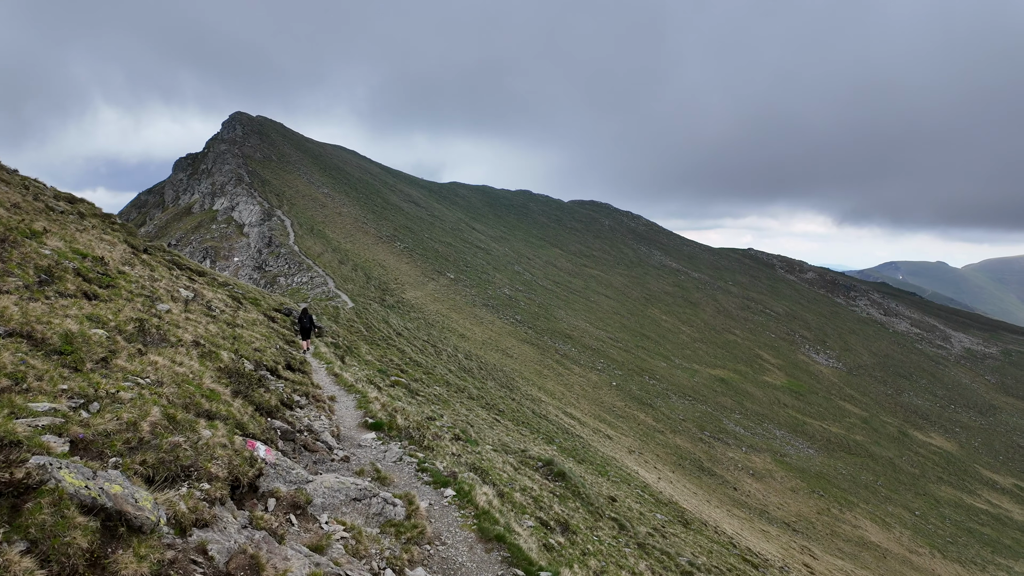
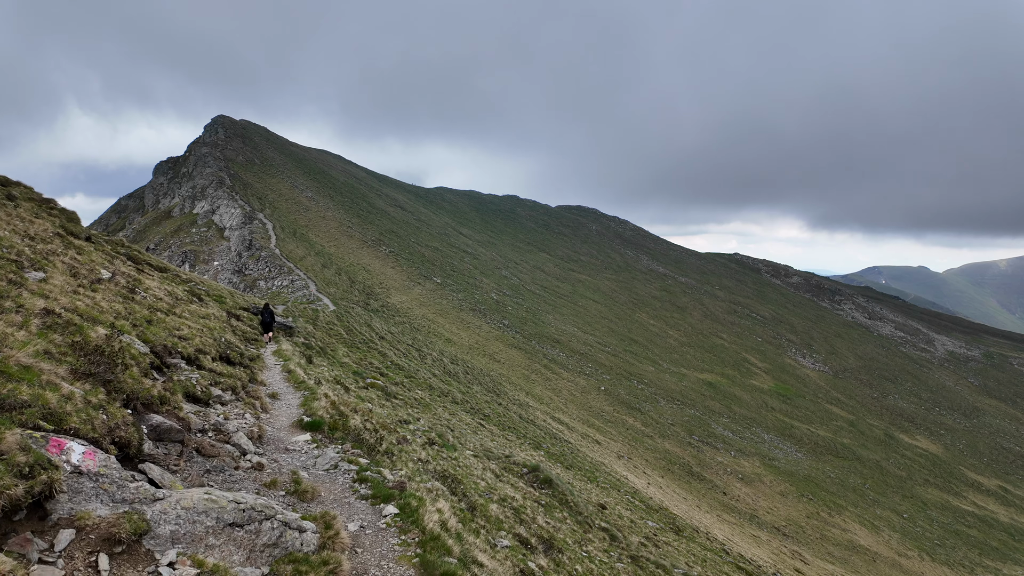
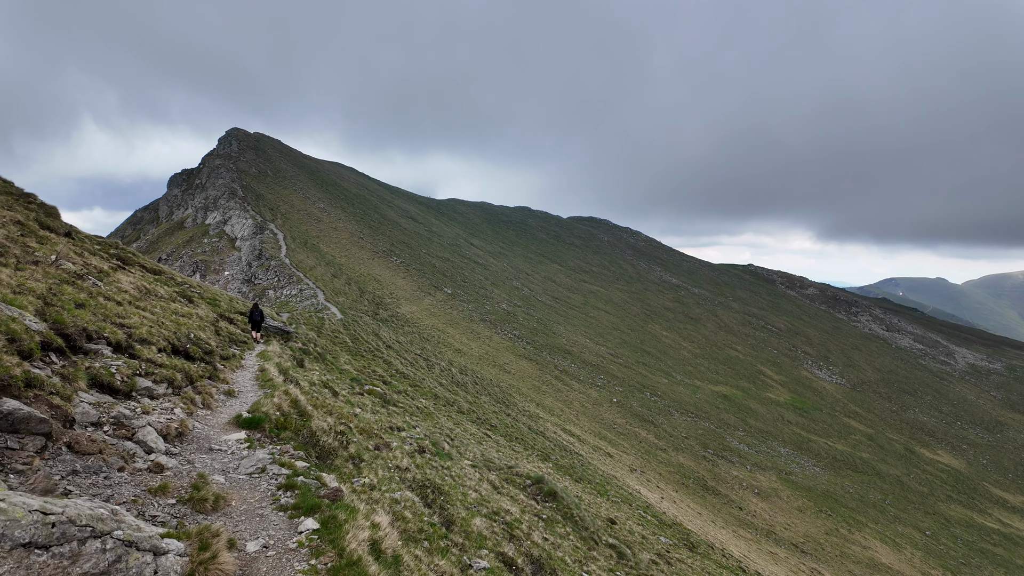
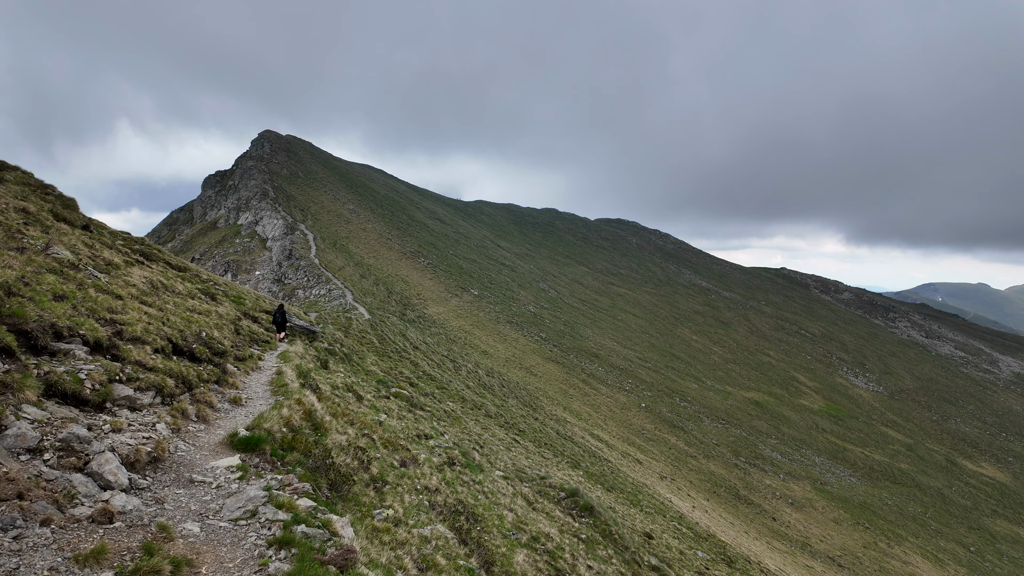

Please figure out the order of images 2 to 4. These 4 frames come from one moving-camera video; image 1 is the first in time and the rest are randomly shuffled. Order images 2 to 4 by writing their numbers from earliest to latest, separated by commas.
2, 3, 4
